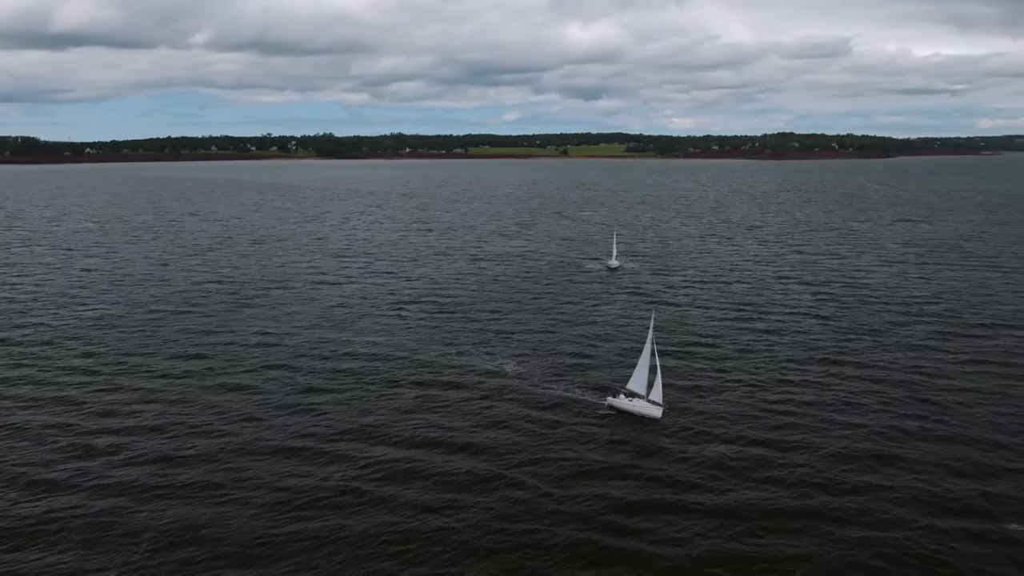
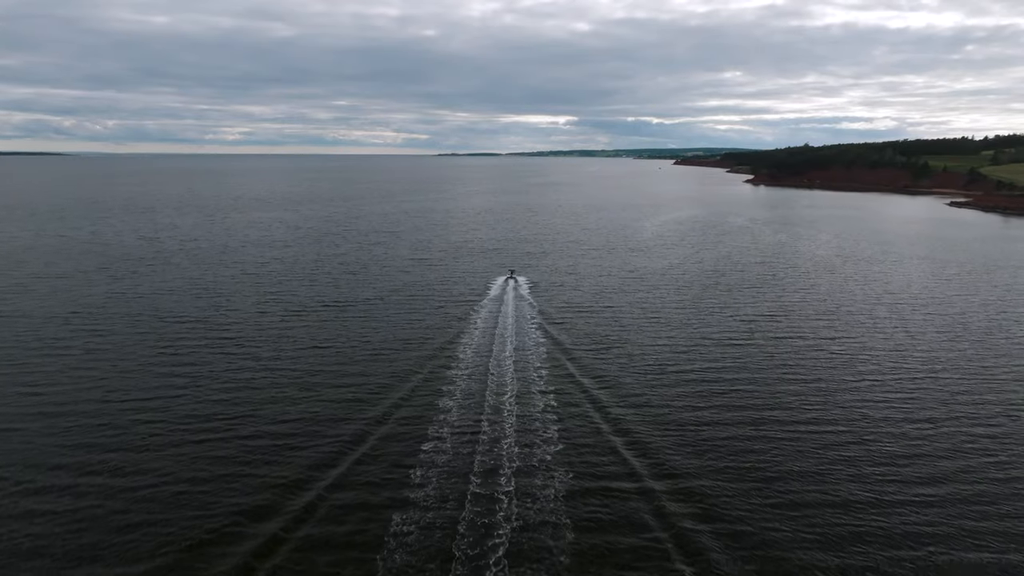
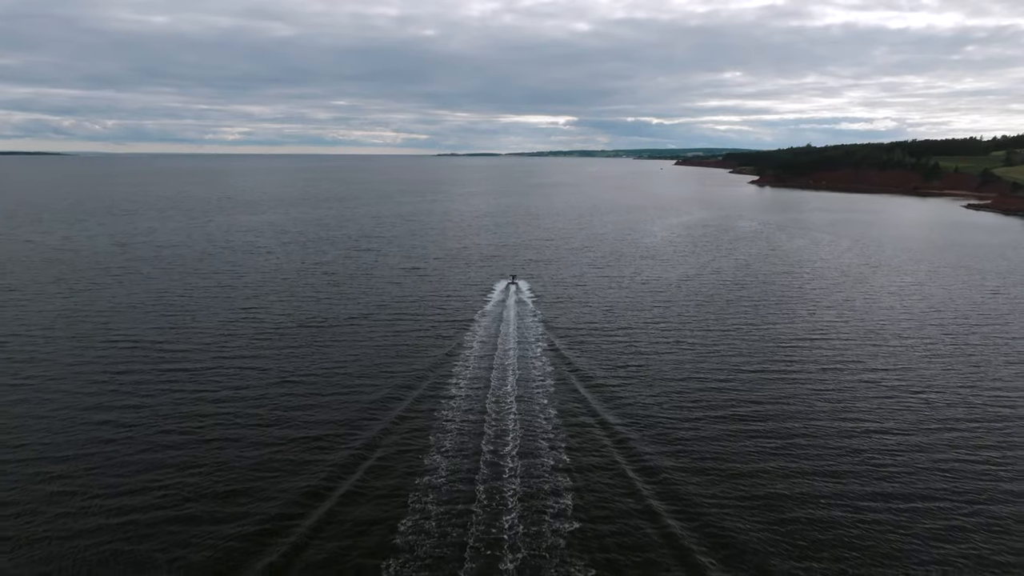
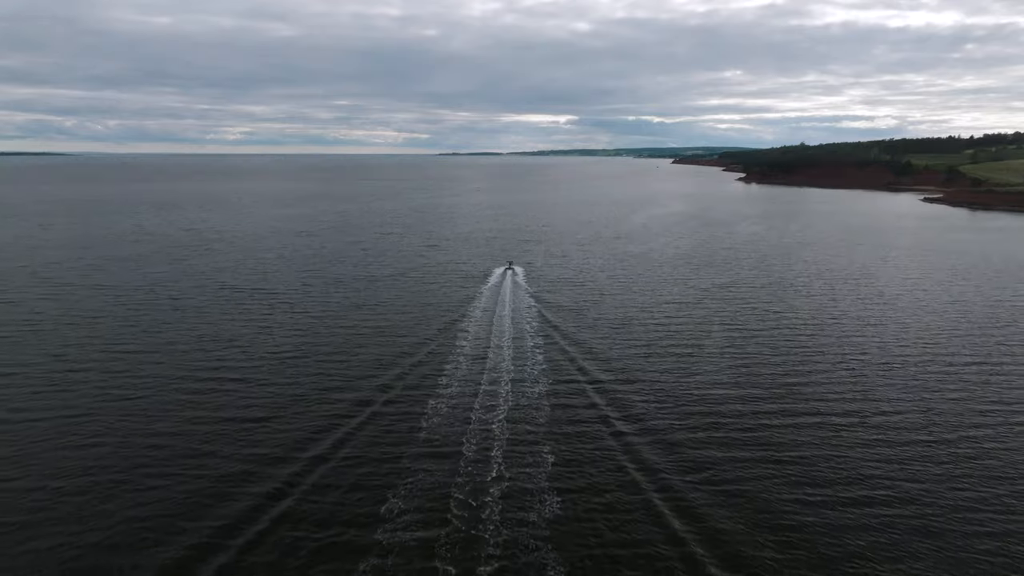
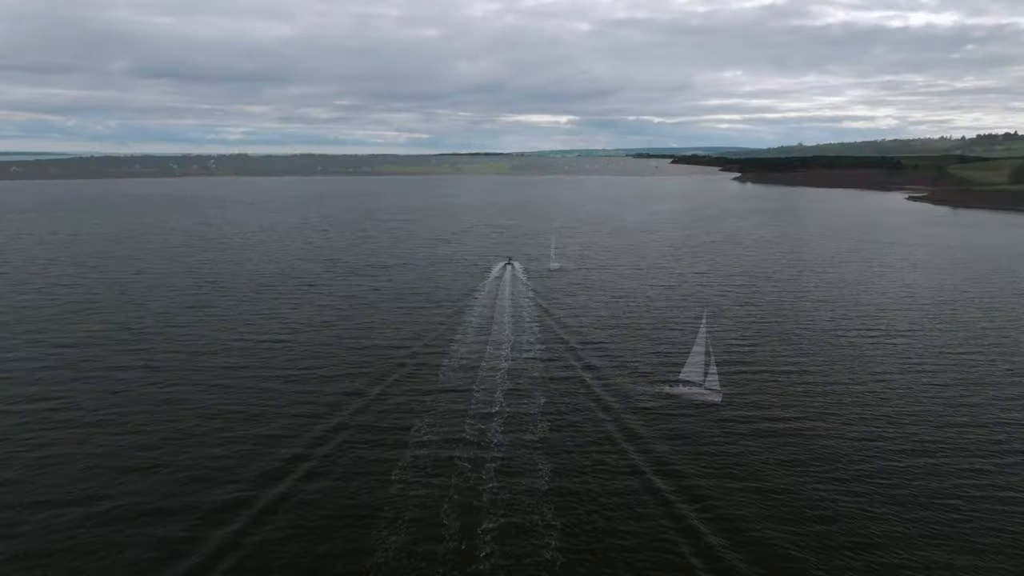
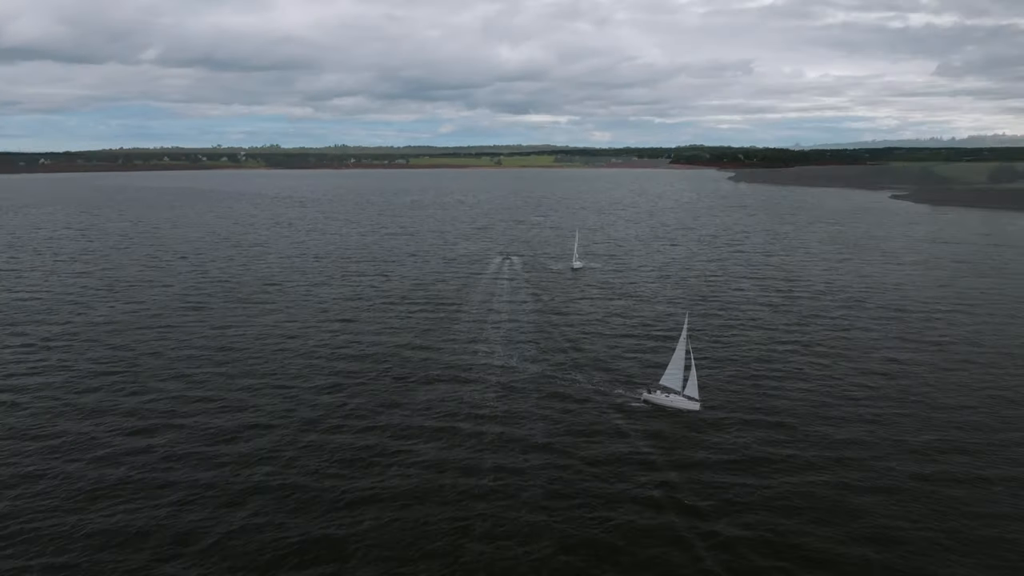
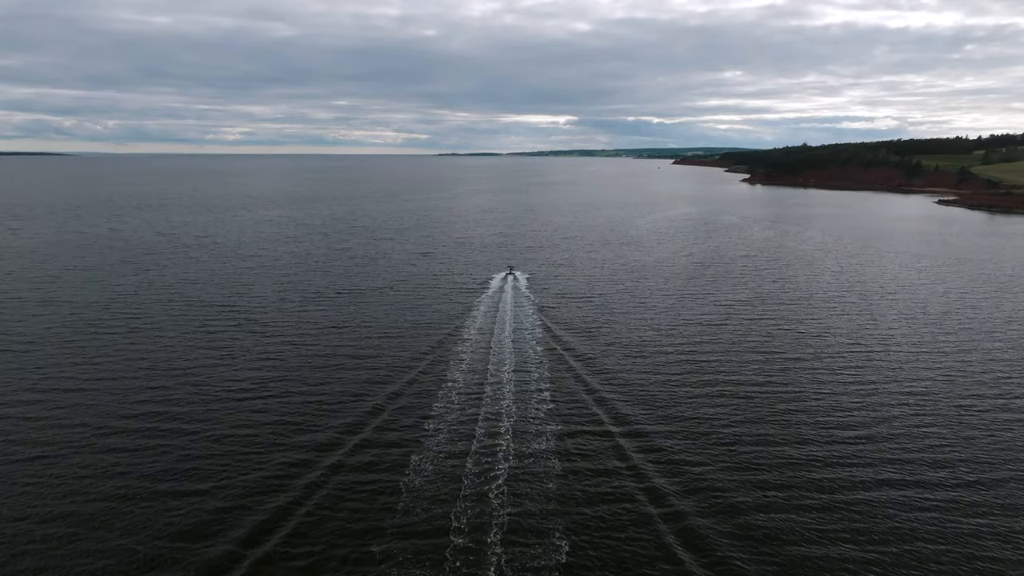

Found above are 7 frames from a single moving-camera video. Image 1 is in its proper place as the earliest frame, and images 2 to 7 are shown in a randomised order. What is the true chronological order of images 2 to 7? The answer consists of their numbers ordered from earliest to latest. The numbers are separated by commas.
6, 5, 4, 7, 2, 3
